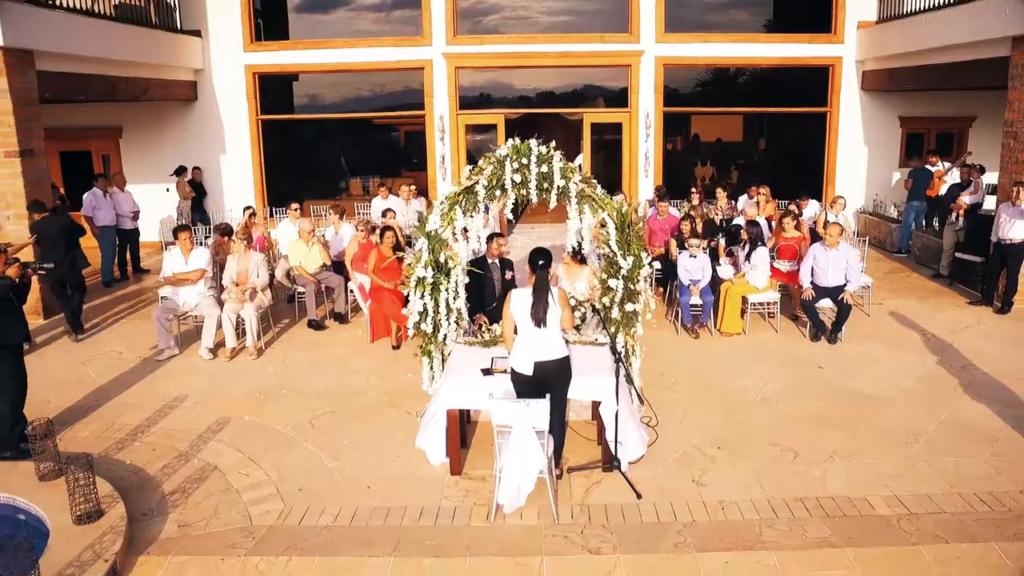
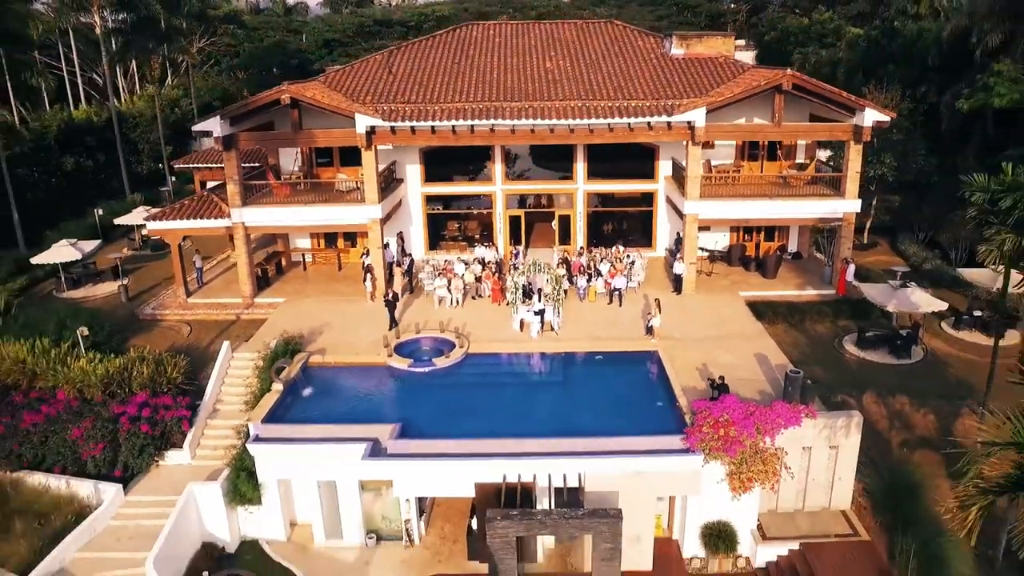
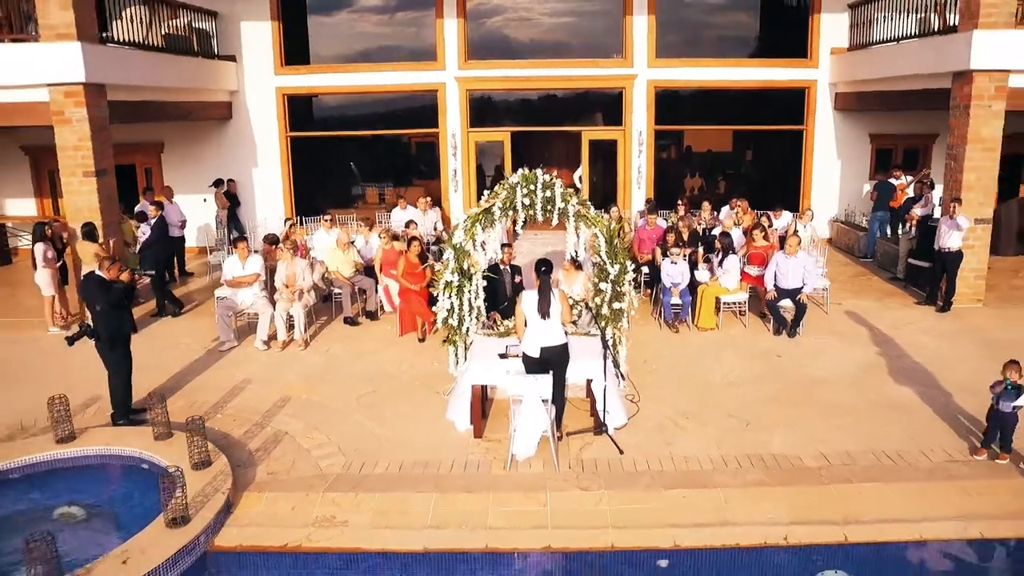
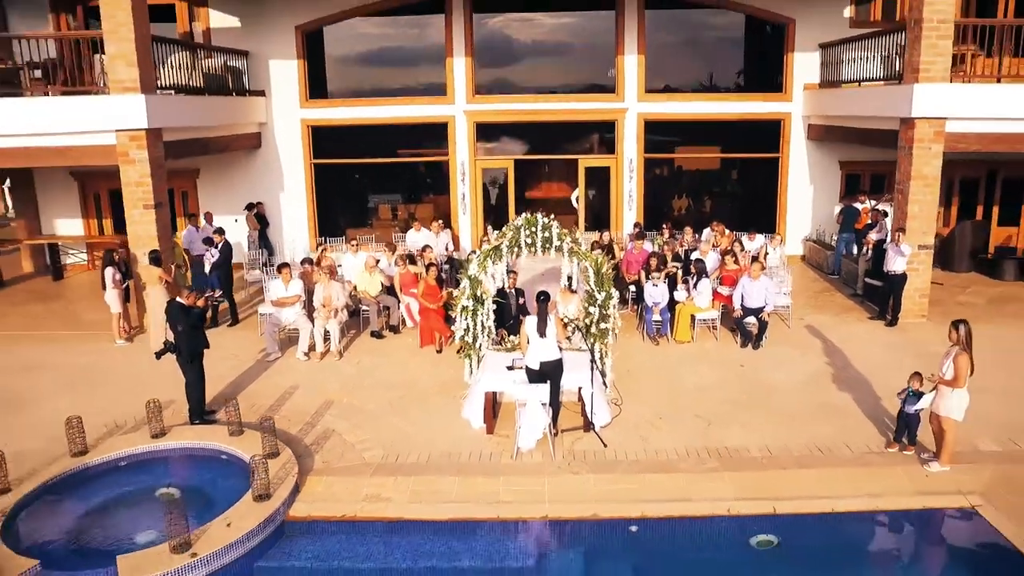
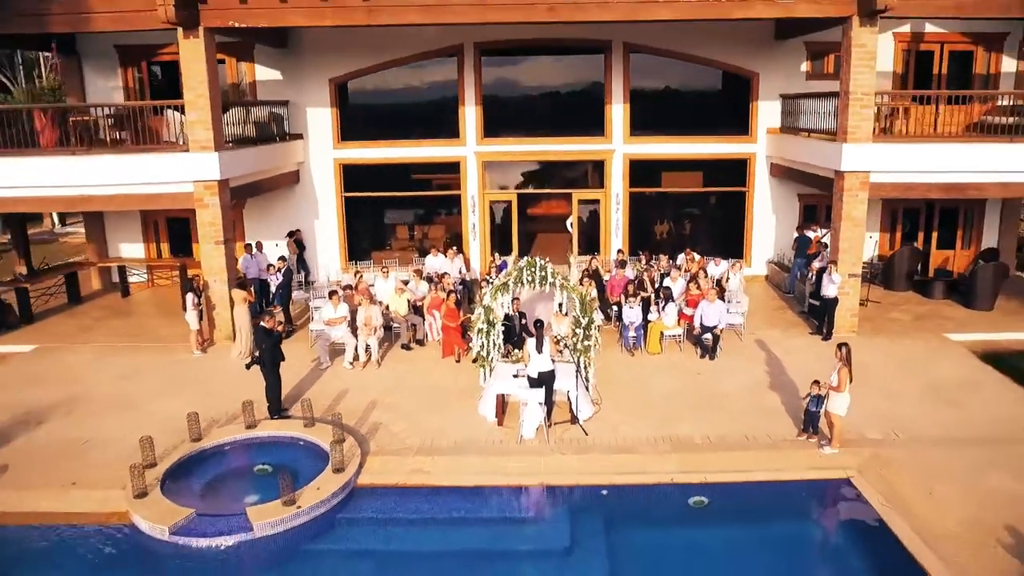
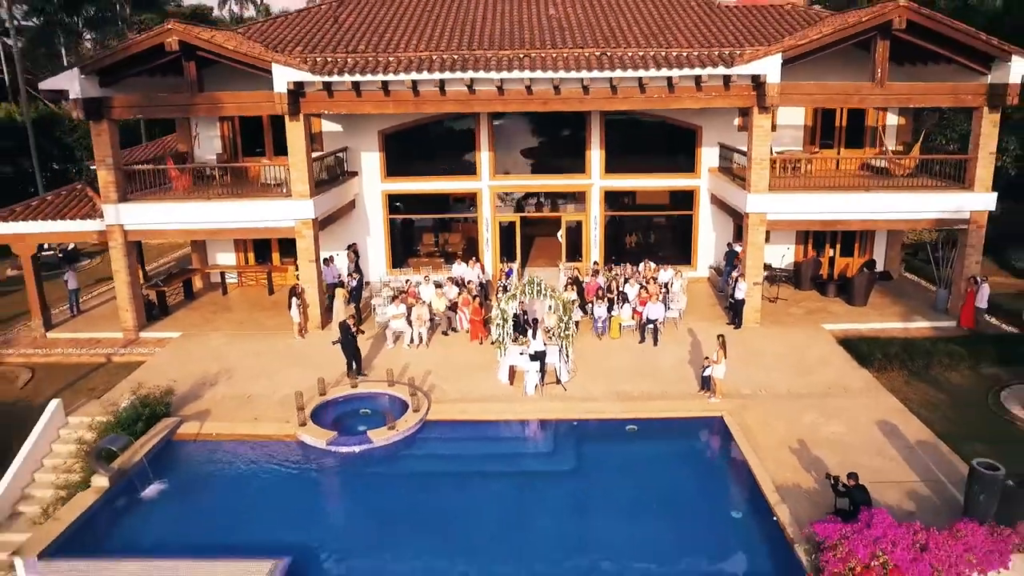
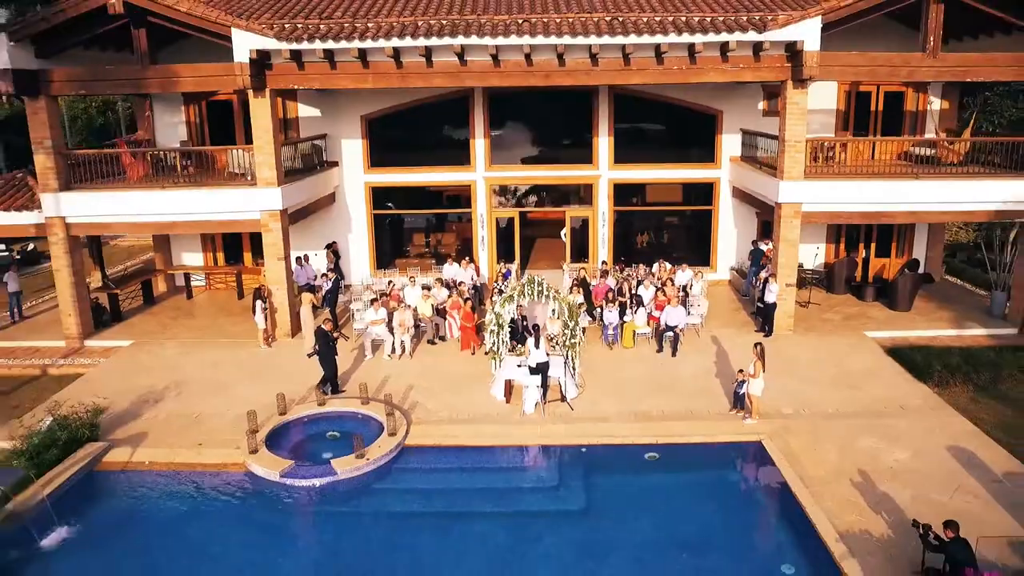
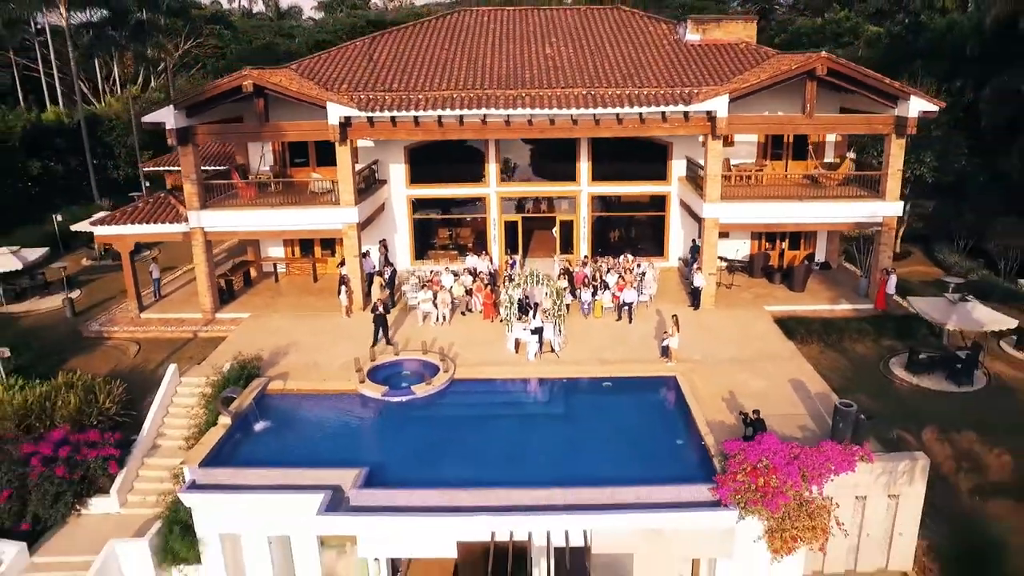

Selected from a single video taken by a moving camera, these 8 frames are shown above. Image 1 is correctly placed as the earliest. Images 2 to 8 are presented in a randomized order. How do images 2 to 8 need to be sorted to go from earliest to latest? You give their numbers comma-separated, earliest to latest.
3, 4, 5, 7, 6, 8, 2
